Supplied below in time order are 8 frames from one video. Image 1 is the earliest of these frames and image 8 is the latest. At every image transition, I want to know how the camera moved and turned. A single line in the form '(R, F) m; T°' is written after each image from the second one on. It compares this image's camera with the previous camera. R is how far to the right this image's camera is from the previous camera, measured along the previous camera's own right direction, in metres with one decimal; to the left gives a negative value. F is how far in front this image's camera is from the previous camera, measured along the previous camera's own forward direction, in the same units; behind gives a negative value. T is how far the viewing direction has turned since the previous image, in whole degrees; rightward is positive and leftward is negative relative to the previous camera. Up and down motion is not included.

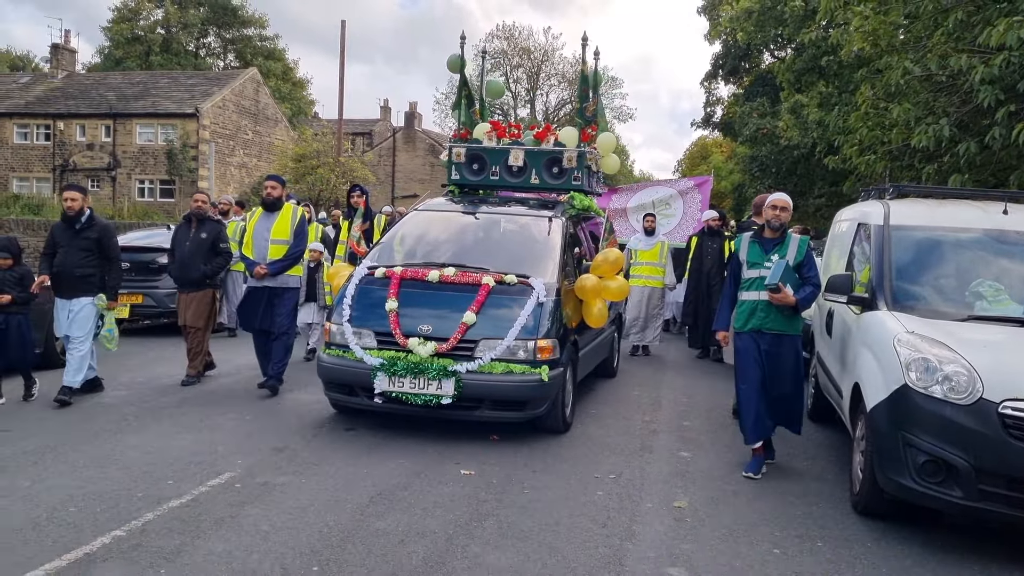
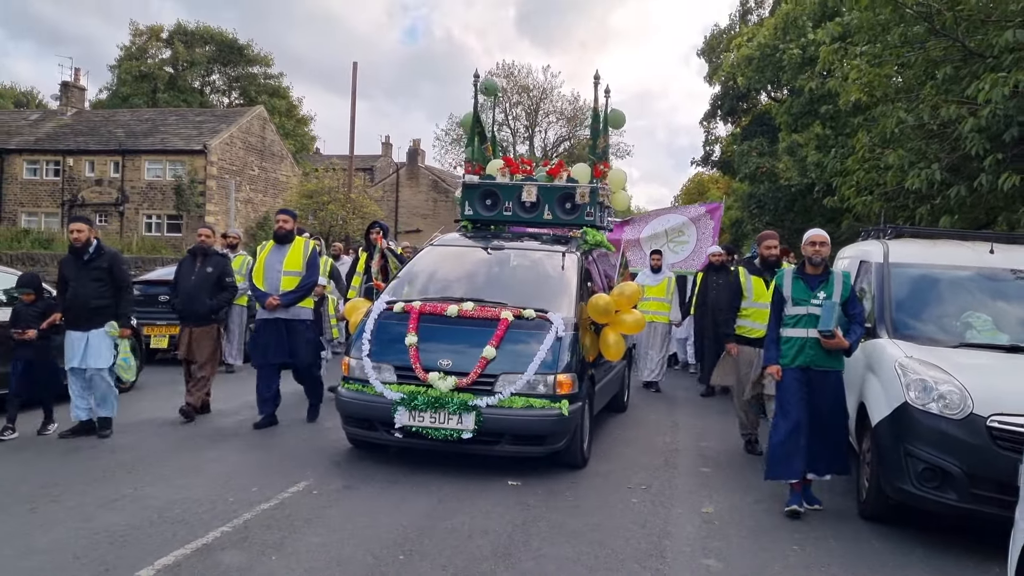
(-0.3, -0.6) m; 0°
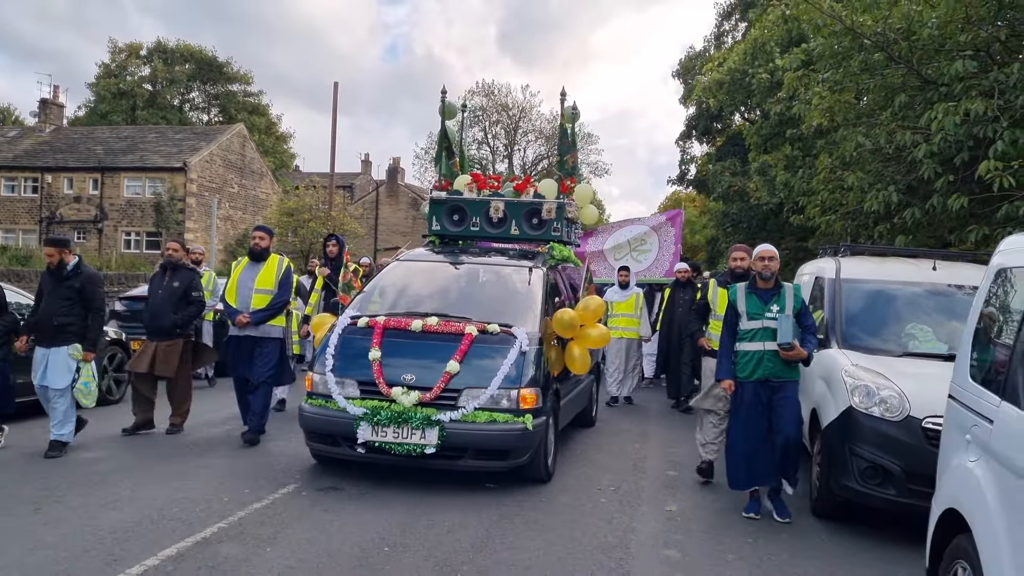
(0.0, -0.4) m; +1°
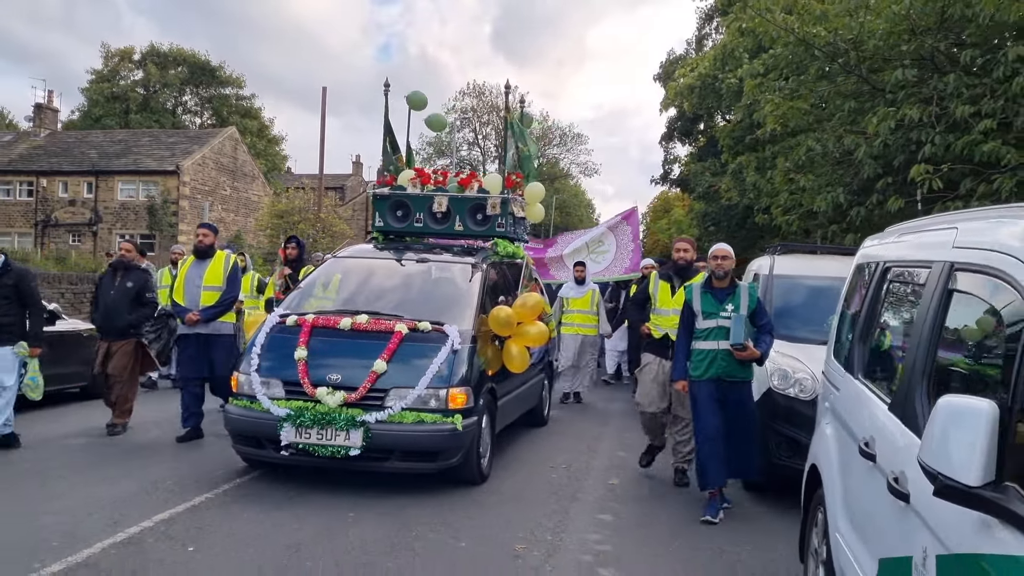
(+0.2, -0.6) m; 0°
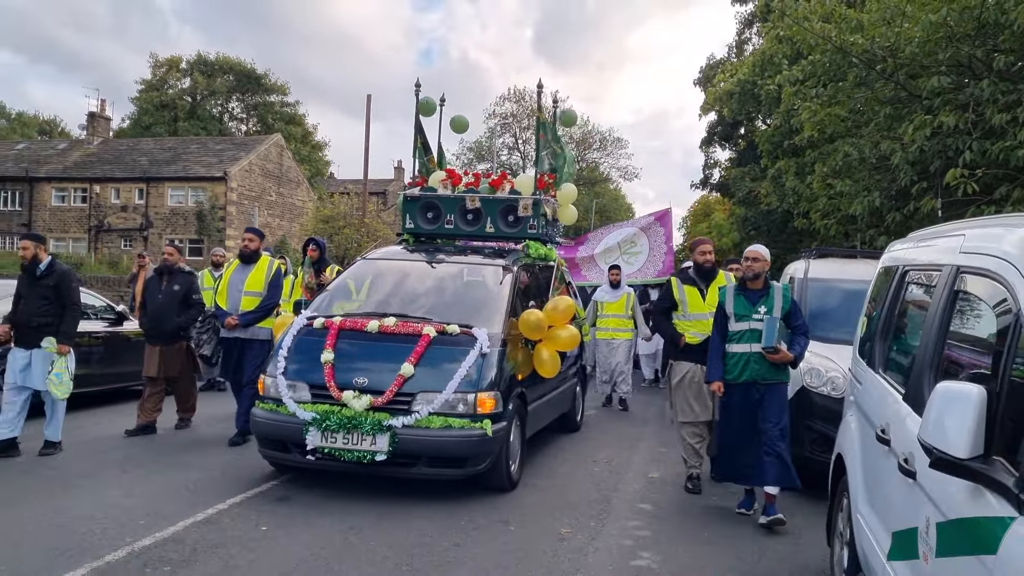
(0.0, -0.3) m; -3°
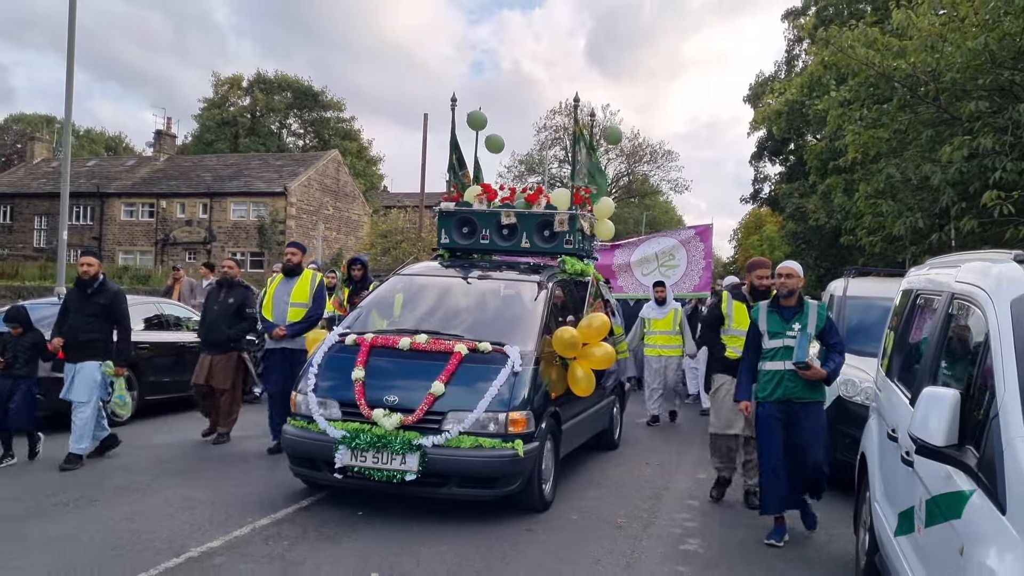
(-0.1, -0.7) m; -3°
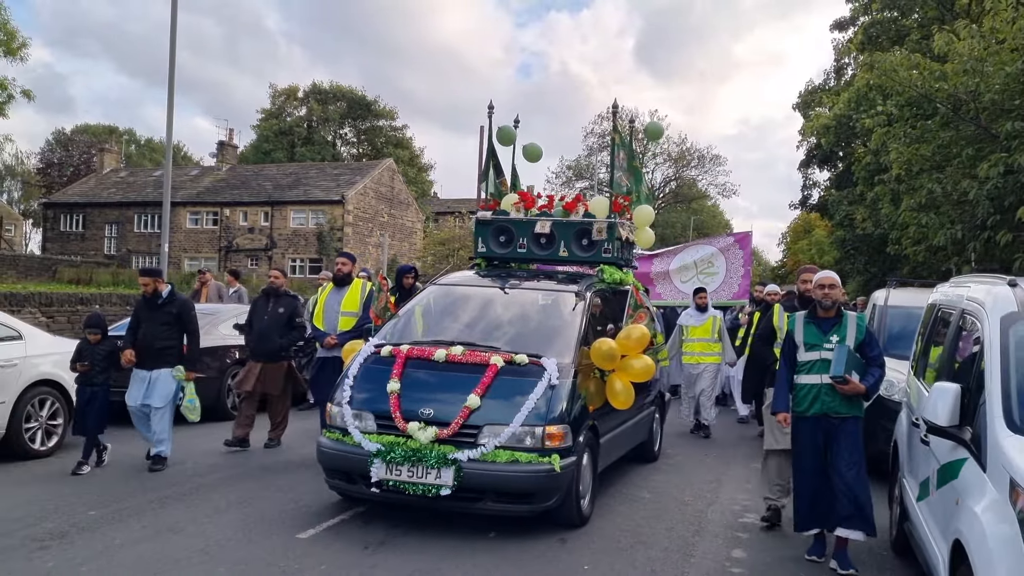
(-0.3, -1.0) m; -3°
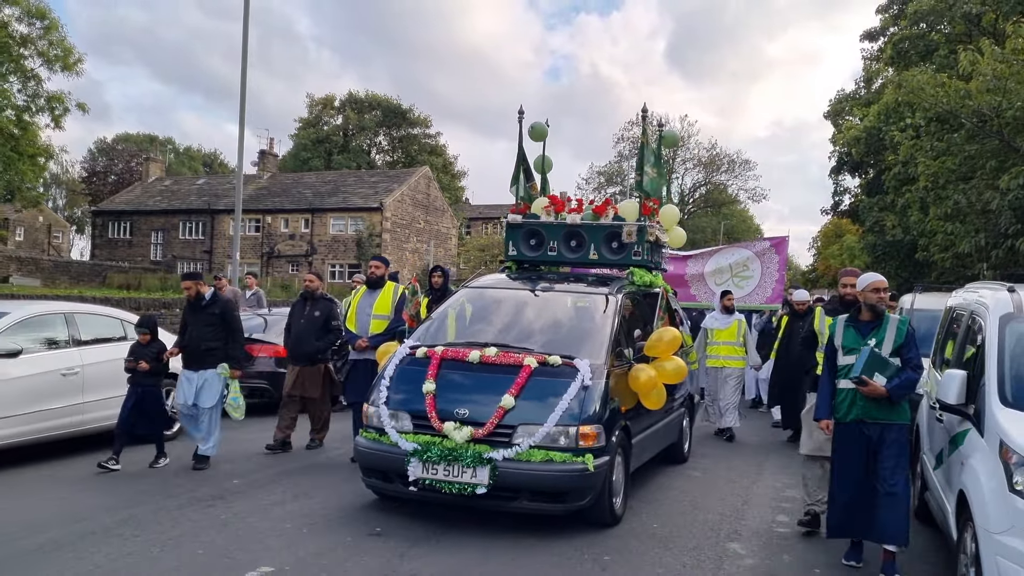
(-0.3, -0.9) m; -2°
